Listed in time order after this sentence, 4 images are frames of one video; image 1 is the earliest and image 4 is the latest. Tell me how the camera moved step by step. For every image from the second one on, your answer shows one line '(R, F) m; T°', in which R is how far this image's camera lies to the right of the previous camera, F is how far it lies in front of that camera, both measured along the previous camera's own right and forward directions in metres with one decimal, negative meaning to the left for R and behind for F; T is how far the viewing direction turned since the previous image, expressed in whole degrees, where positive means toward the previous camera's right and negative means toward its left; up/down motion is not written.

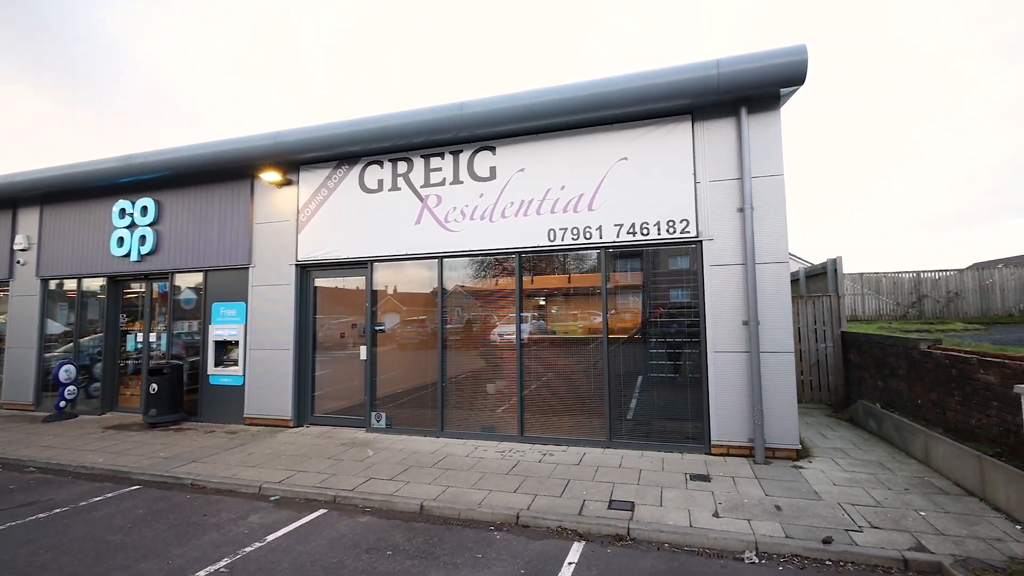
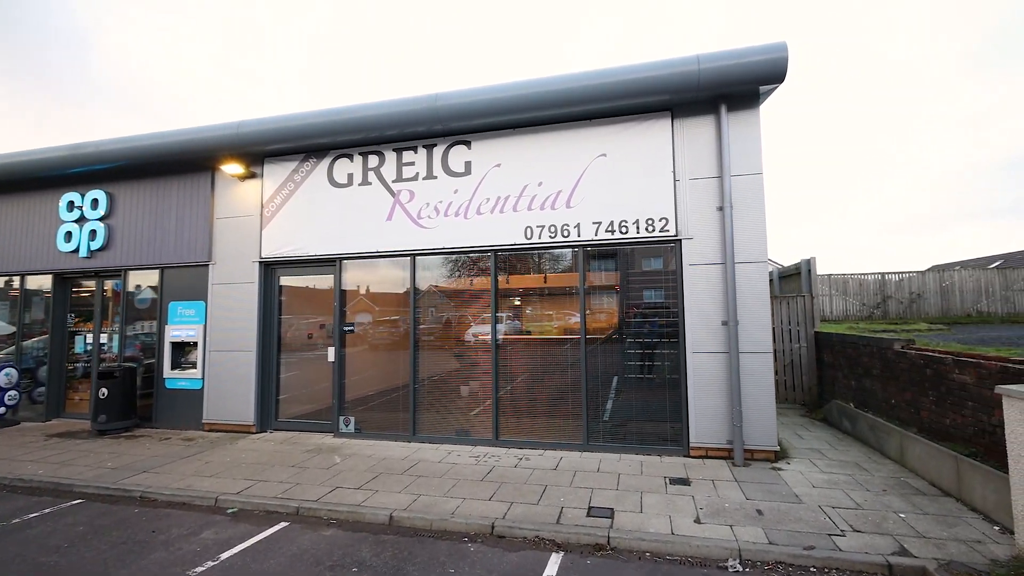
(0.0, +1.0) m; +3°
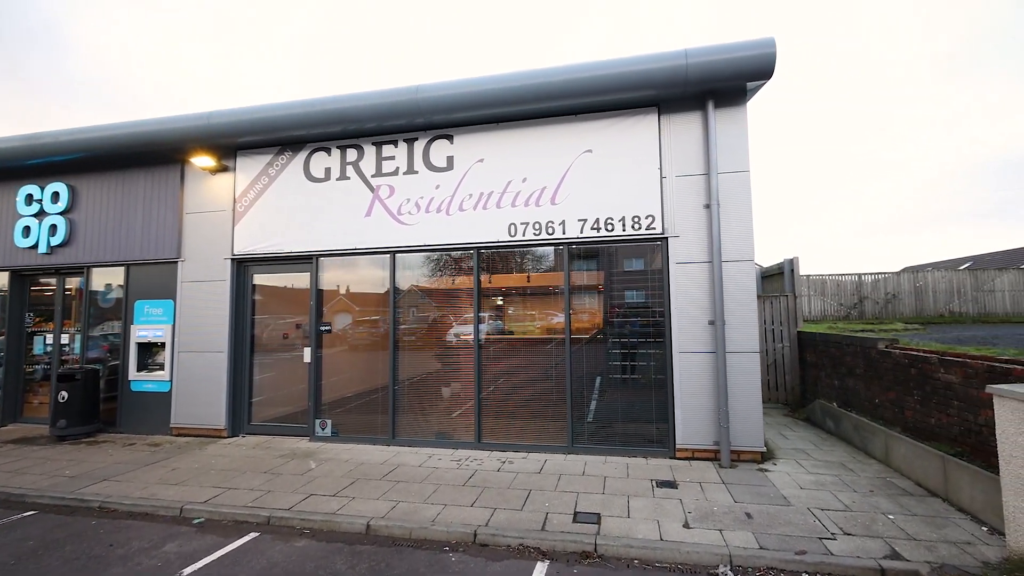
(-0.1, +0.8) m; +2°
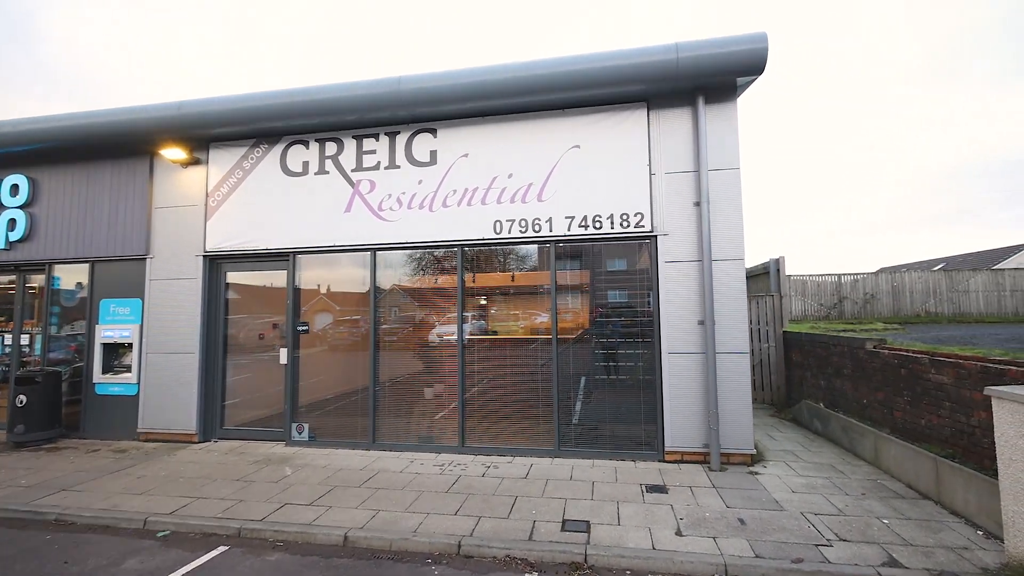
(-0.1, +0.9) m; +2°
